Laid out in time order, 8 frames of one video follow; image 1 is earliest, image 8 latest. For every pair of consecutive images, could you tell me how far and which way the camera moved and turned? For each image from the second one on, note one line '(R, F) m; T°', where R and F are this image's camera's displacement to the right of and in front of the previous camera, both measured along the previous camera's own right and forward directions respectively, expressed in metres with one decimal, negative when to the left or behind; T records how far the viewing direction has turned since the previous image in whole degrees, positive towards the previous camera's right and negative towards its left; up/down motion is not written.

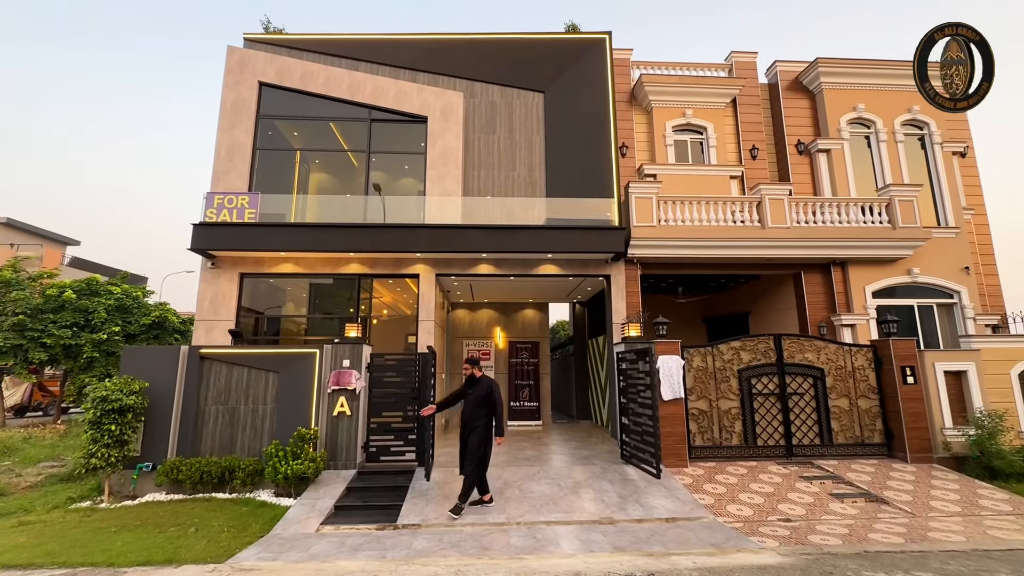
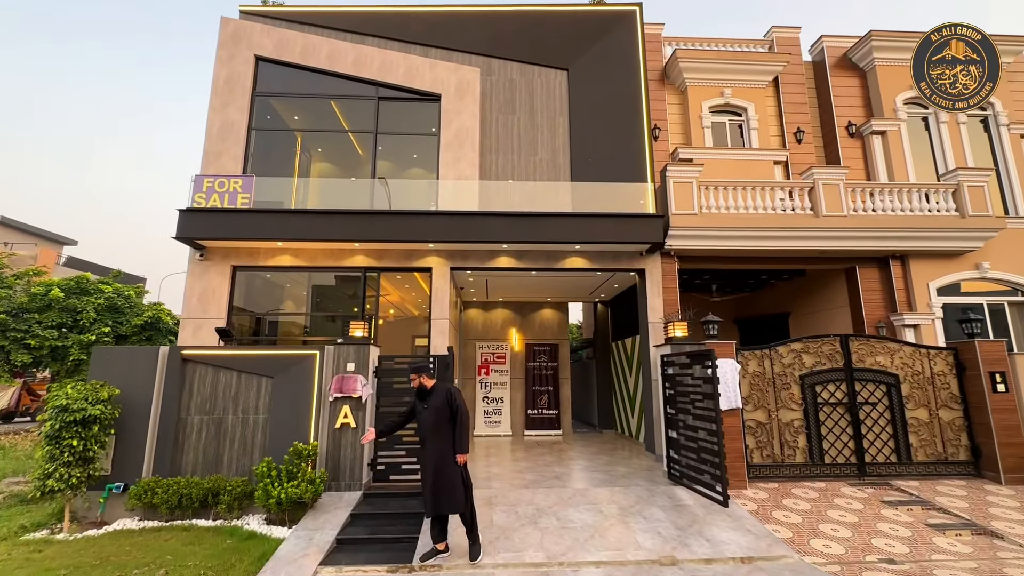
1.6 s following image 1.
(-0.4, +0.9) m; 0°
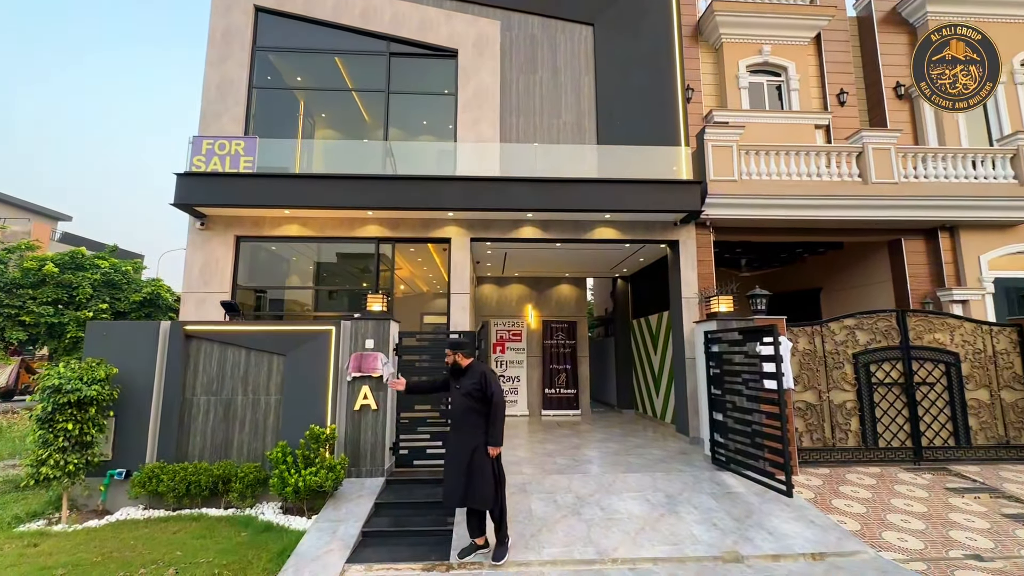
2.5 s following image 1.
(-0.4, +0.5) m; 0°
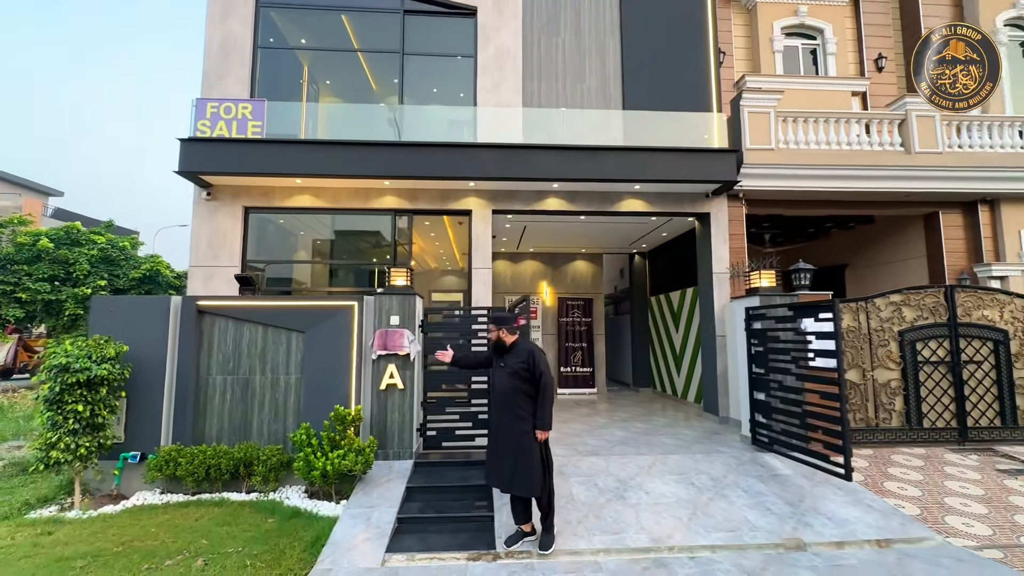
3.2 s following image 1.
(-0.4, +0.3) m; 0°
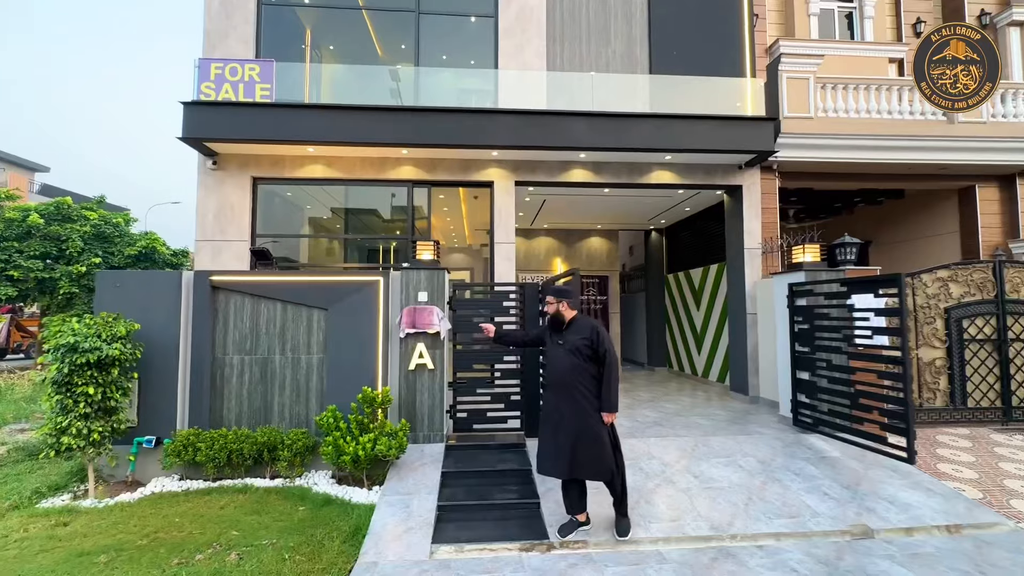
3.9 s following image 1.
(-0.4, +0.3) m; +1°
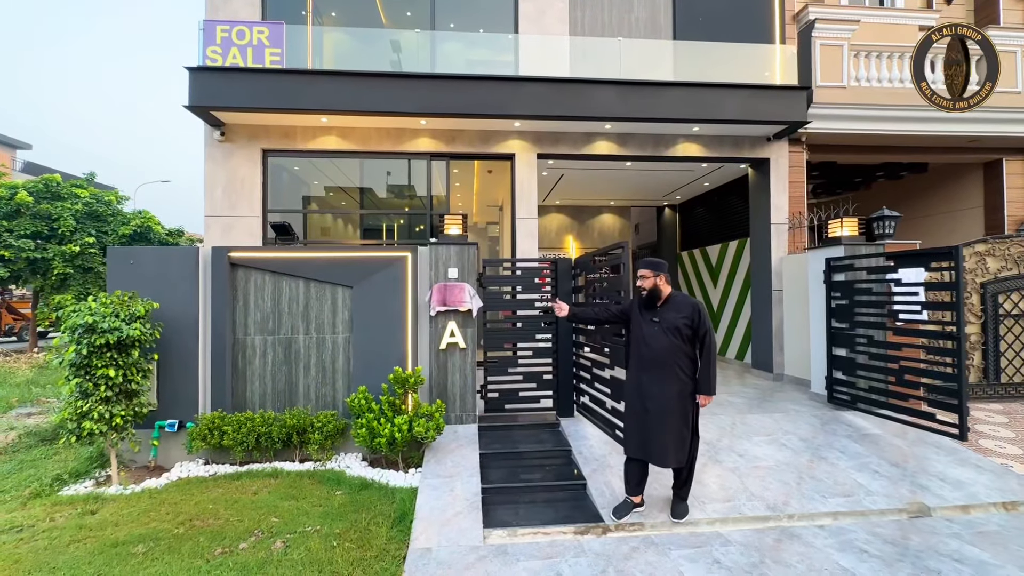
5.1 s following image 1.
(-0.4, +0.2) m; +1°
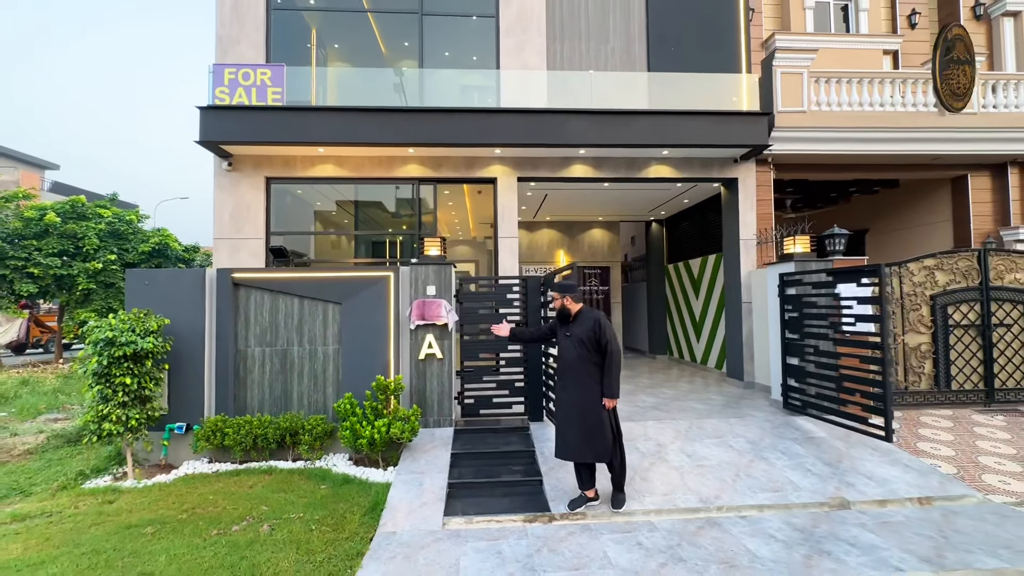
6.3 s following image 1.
(+0.4, -0.5) m; -2°
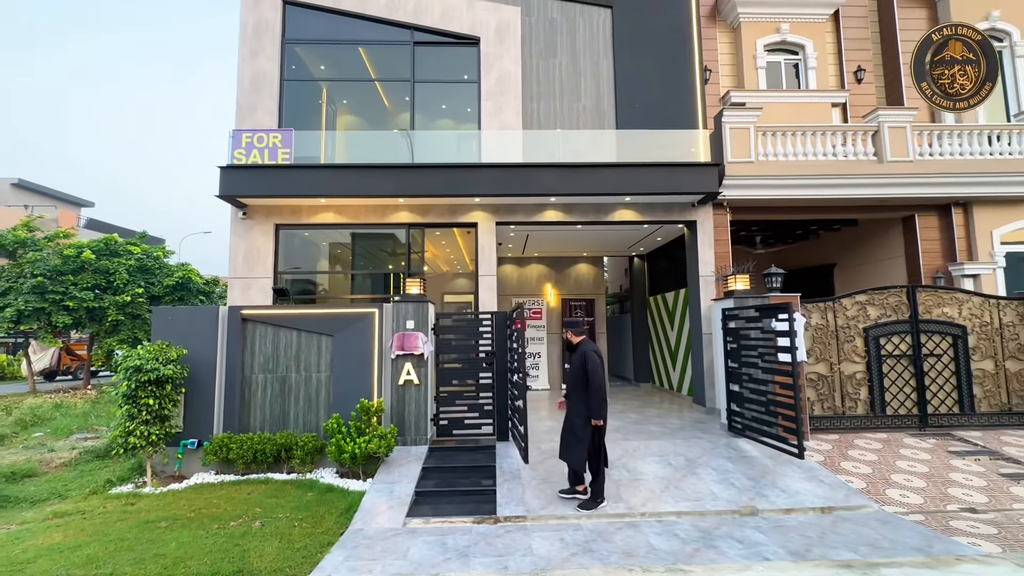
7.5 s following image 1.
(+0.6, -0.7) m; -2°
